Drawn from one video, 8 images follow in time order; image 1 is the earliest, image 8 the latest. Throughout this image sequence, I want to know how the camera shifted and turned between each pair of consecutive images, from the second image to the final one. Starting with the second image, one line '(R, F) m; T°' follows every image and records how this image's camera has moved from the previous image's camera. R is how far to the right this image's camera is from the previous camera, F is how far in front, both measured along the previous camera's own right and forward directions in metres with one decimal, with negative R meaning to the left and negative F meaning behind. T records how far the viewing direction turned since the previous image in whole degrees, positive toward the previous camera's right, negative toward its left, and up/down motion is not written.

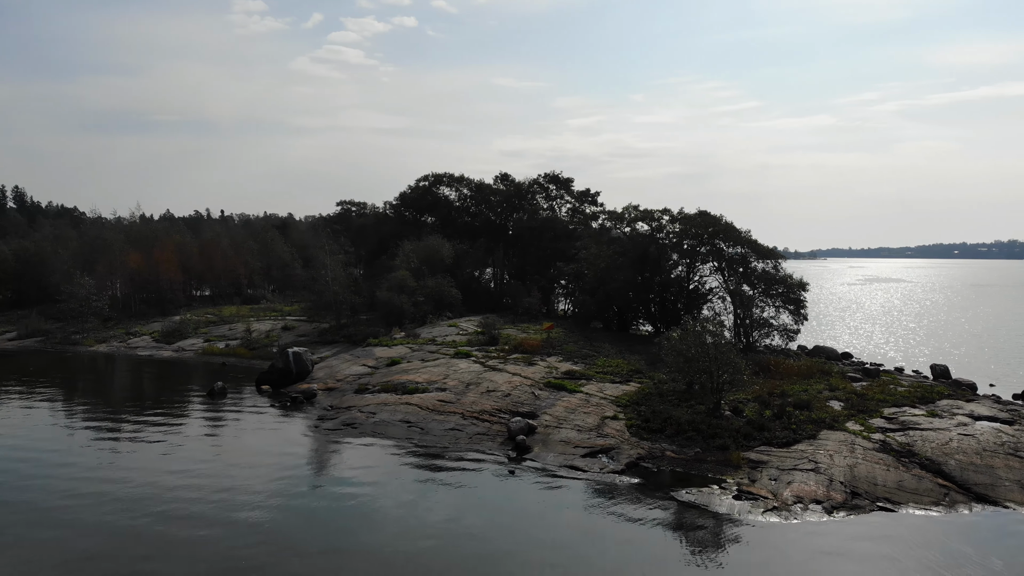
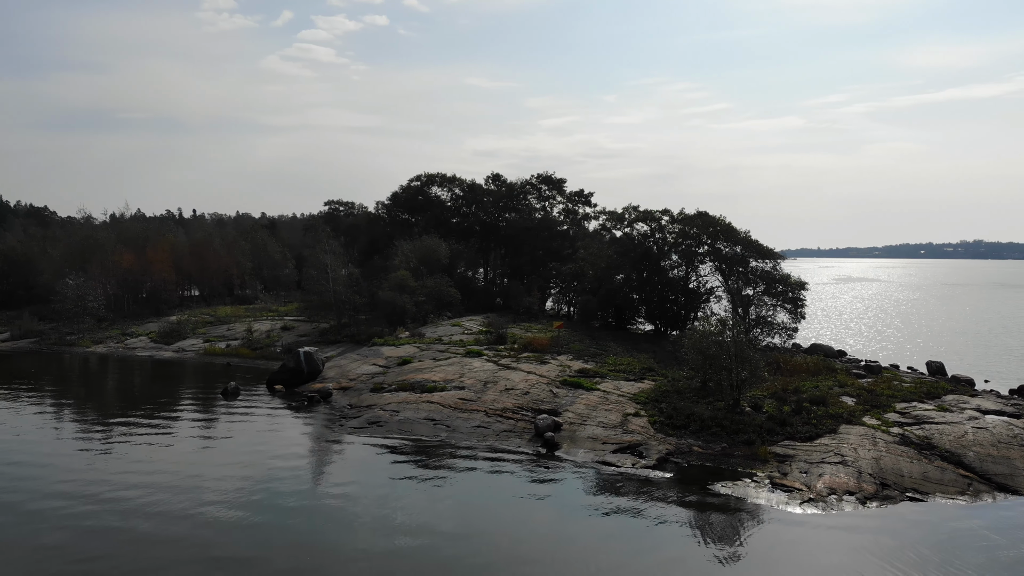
(-1.7, -0.3) m; +2°
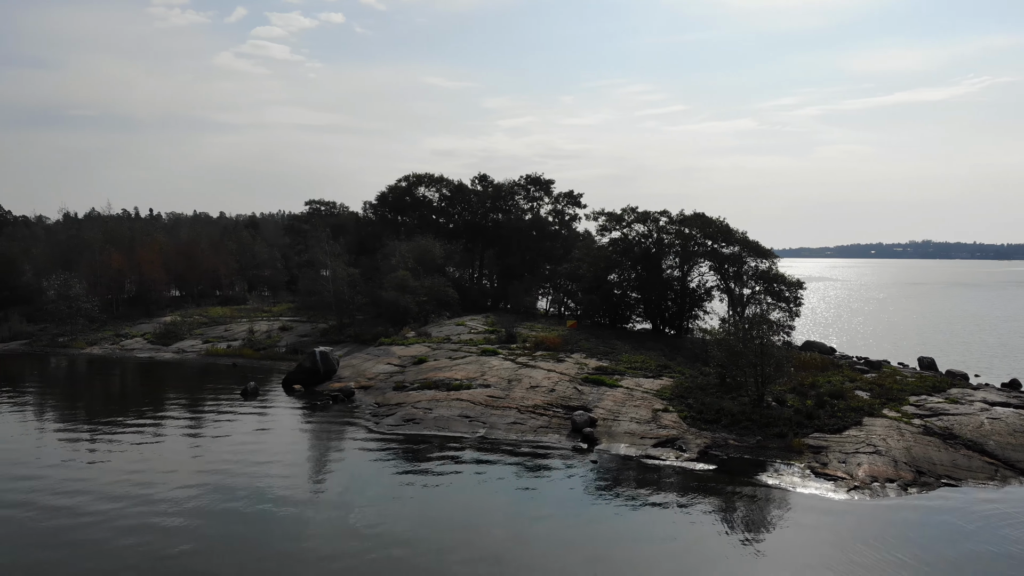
(-2.5, -0.4) m; +2°
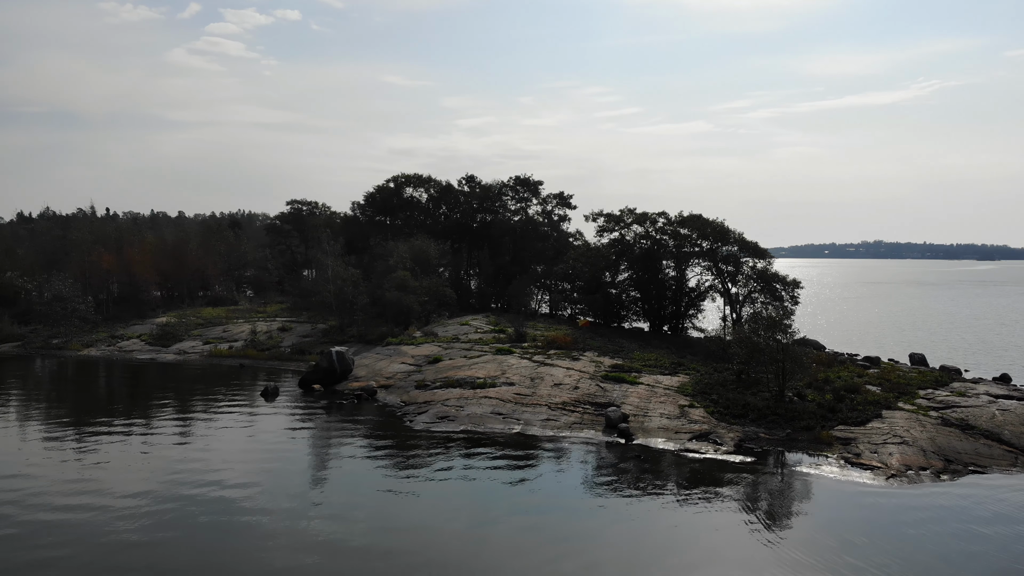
(-2.4, -0.4) m; +2°
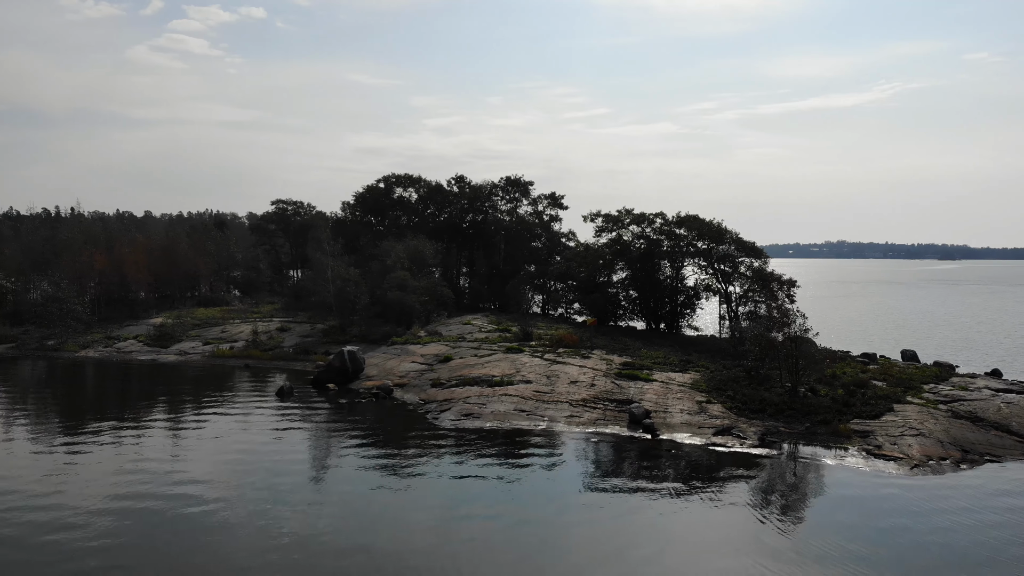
(-1.8, -0.3) m; +2°
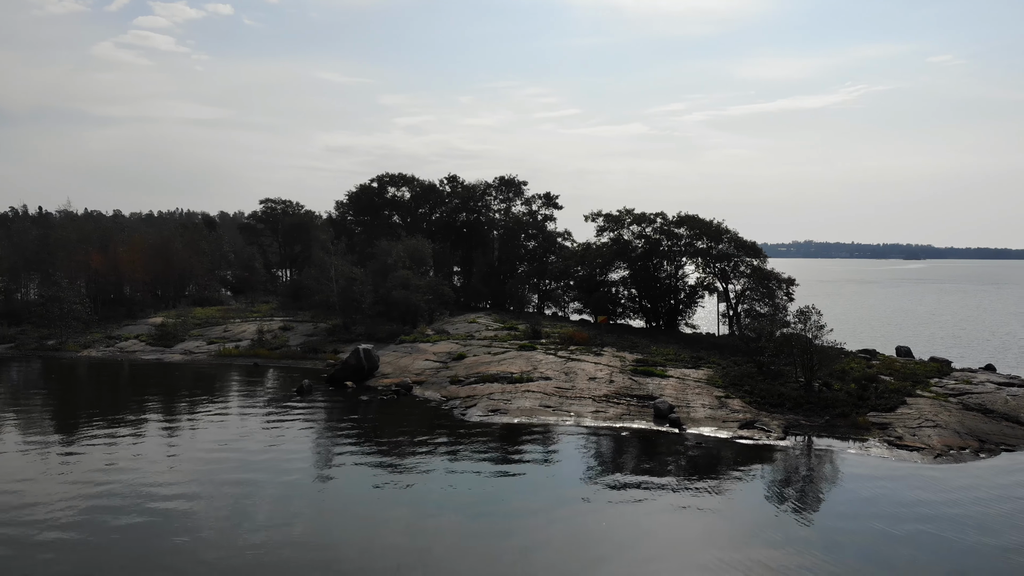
(-1.9, -0.4) m; +2°
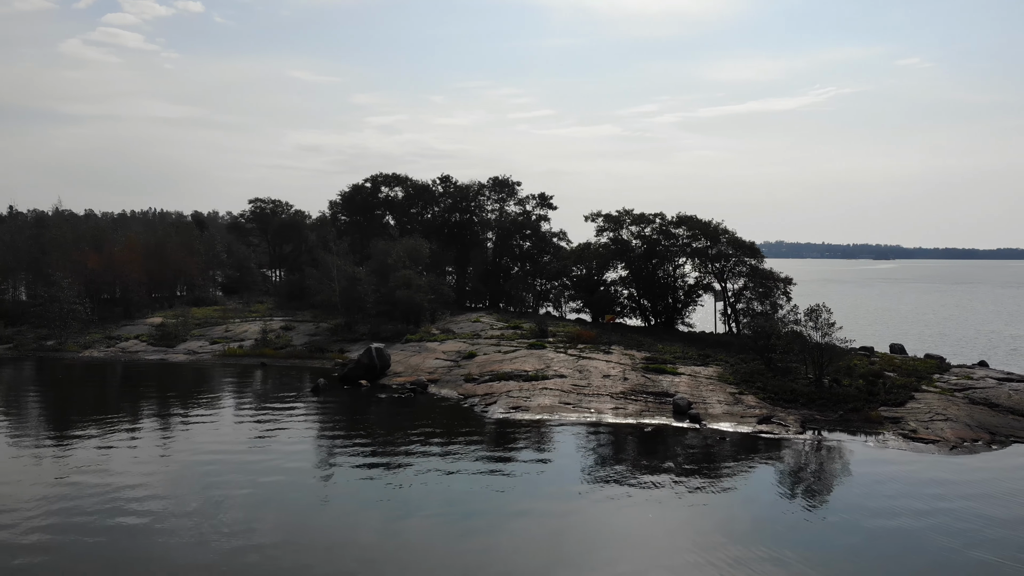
(-1.6, -0.4) m; +1°
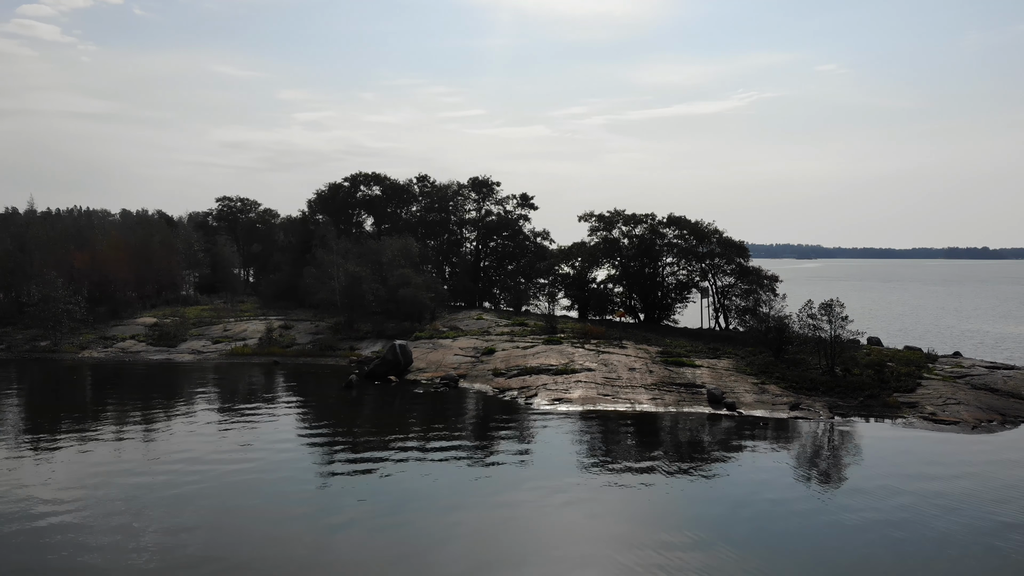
(-3.8, -0.9) m; +4°
